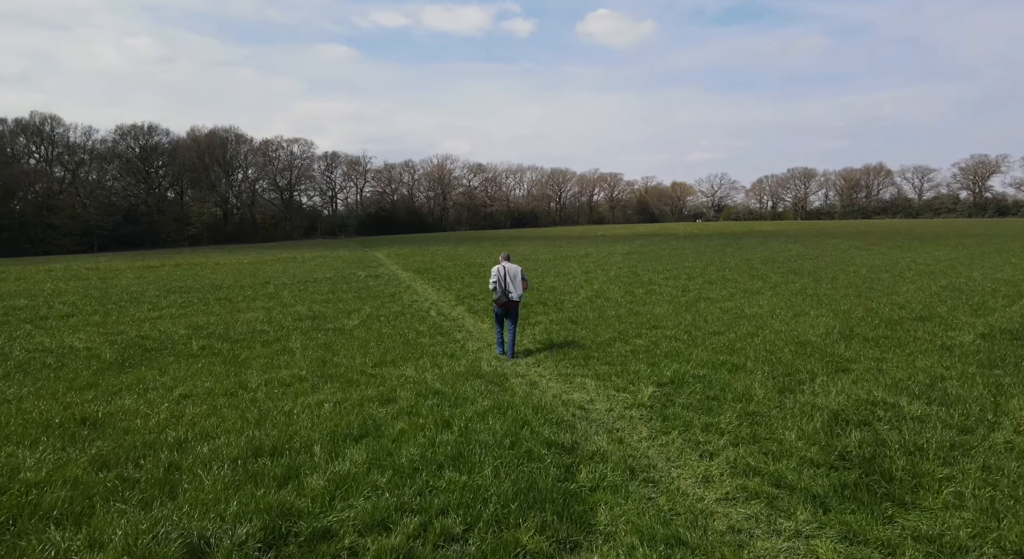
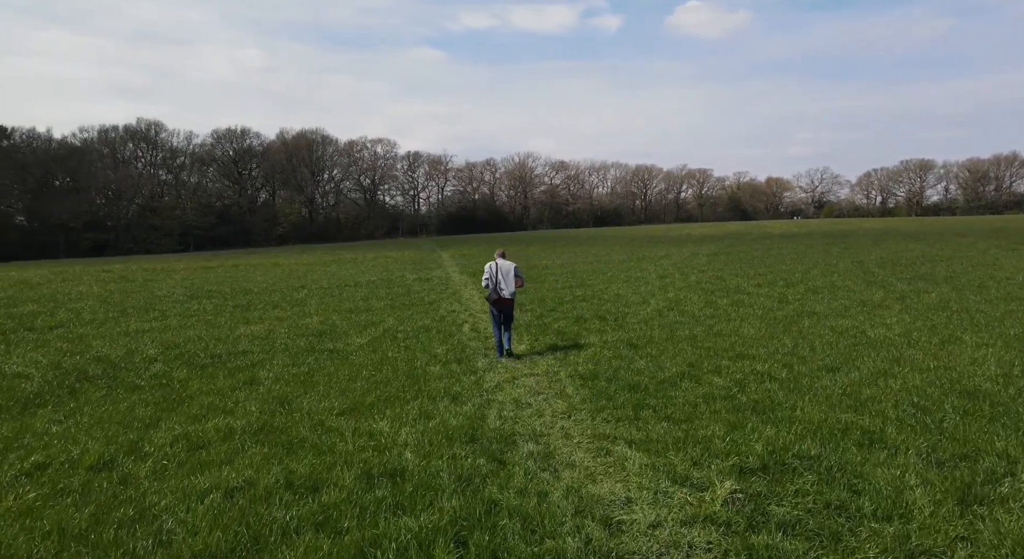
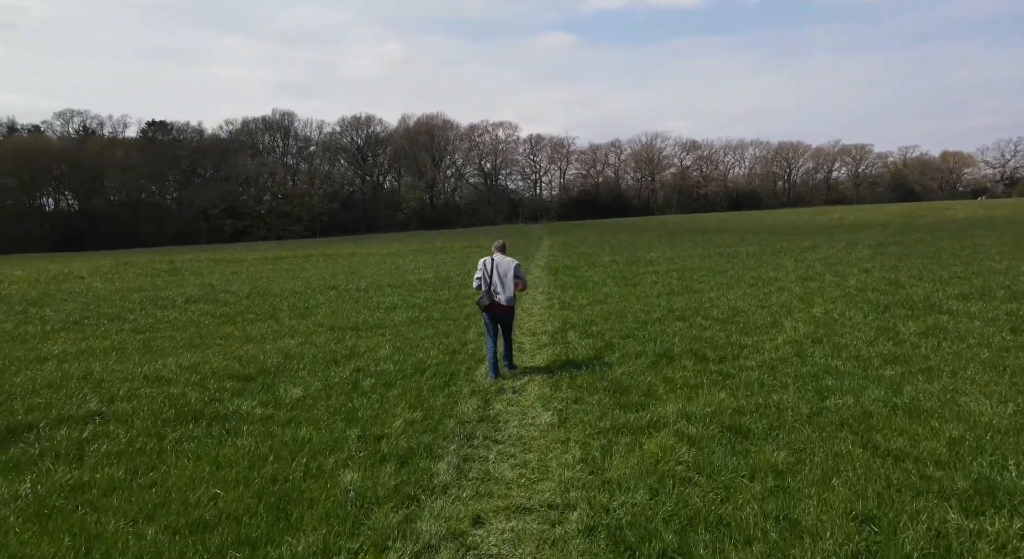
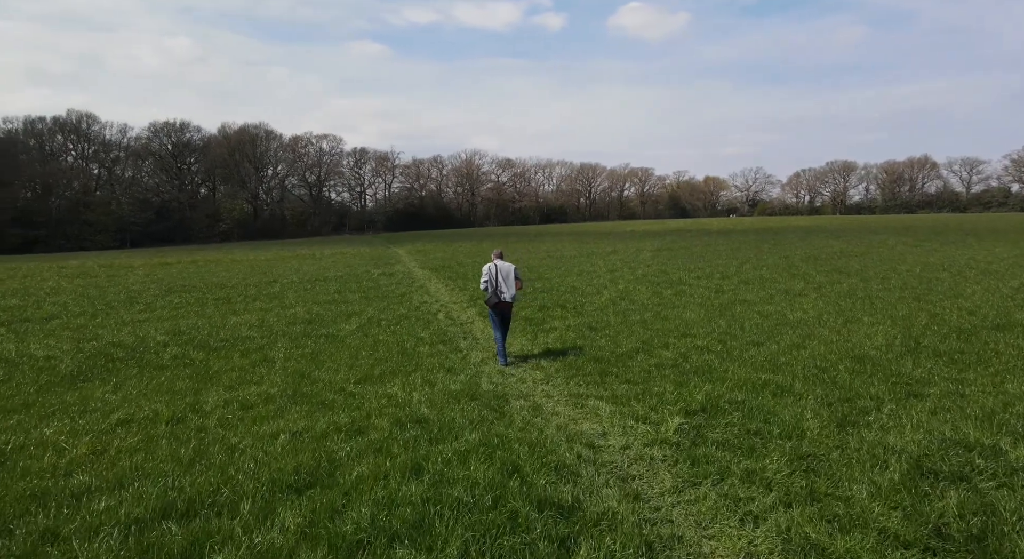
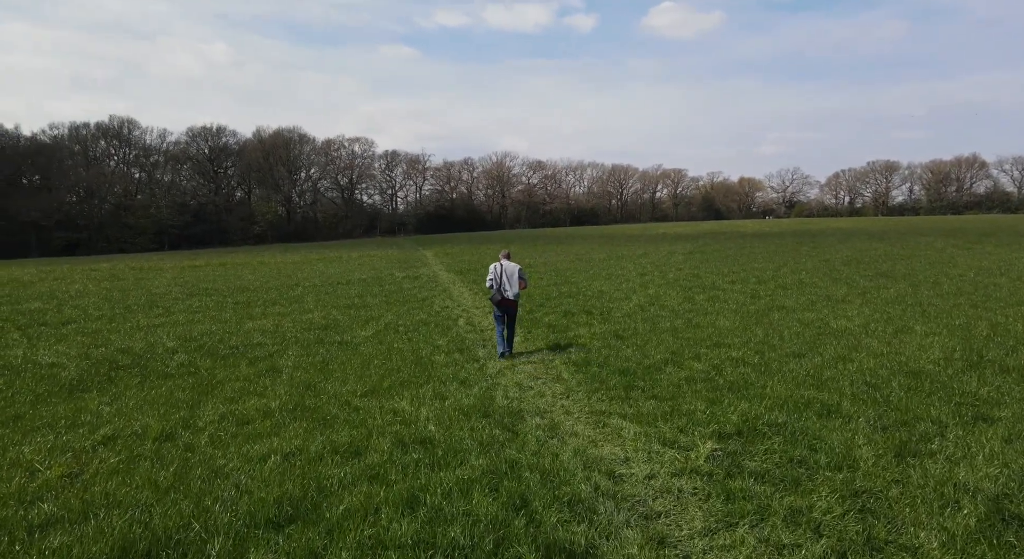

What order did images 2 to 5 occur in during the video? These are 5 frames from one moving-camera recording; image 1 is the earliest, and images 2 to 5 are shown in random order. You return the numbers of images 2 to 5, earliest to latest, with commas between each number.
4, 5, 2, 3
